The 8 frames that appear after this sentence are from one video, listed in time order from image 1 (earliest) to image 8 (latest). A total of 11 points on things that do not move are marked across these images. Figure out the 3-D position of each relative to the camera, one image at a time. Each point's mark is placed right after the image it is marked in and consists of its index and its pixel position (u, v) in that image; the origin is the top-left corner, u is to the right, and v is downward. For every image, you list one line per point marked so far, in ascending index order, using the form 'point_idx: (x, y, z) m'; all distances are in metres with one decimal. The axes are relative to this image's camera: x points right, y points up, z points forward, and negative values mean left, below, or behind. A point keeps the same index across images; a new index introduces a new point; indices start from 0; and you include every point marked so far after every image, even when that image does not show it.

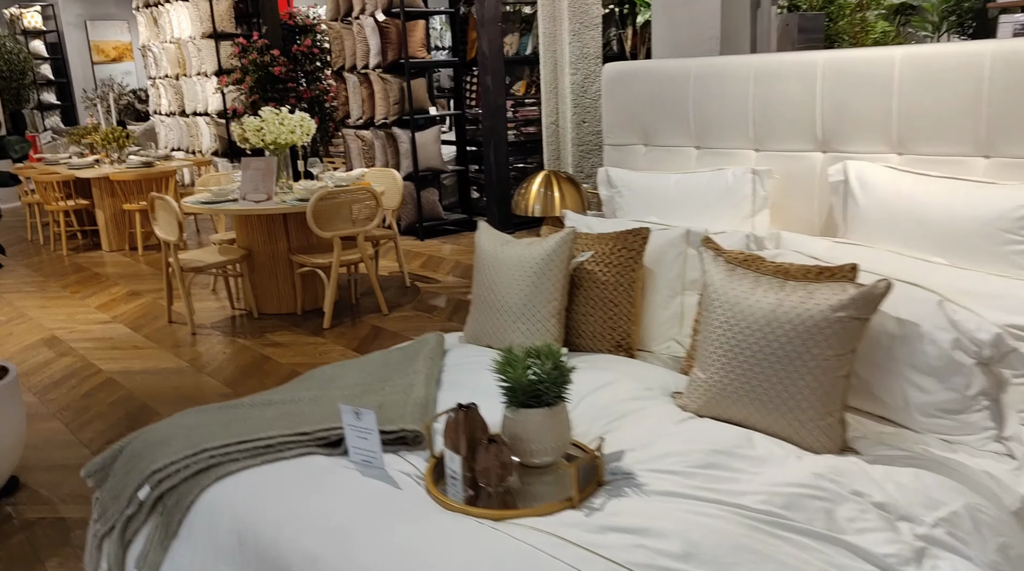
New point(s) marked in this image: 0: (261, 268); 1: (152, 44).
0: (-1.3, +0.1, +4.9) m
1: (-4.1, +2.8, +10.6) m
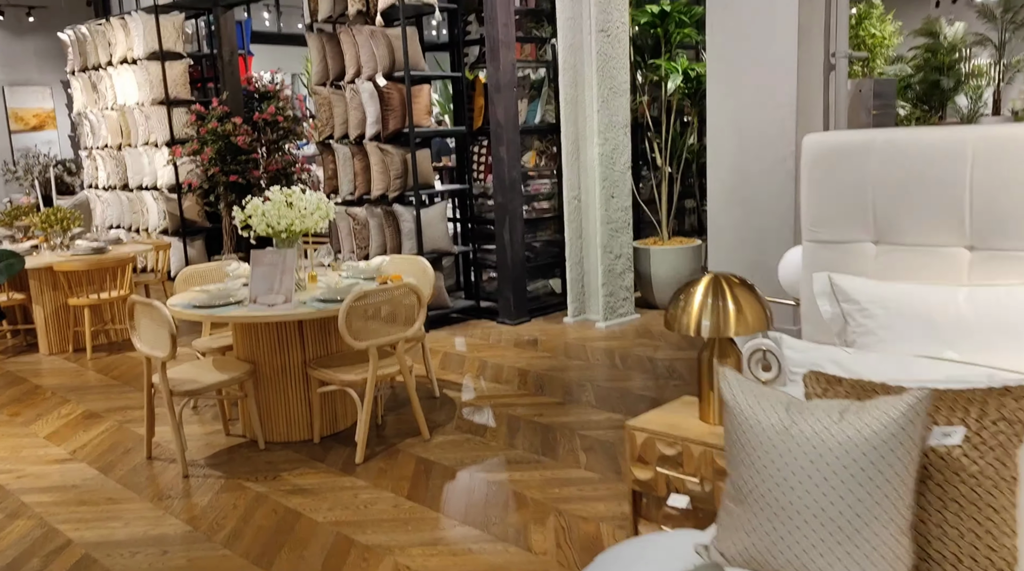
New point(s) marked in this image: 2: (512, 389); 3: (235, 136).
0: (-1.0, -0.4, +3.9) m
1: (-4.3, +1.8, +9.5) m
2: (0.0, -0.5, +4.6) m
3: (-2.5, +1.3, +8.3) m
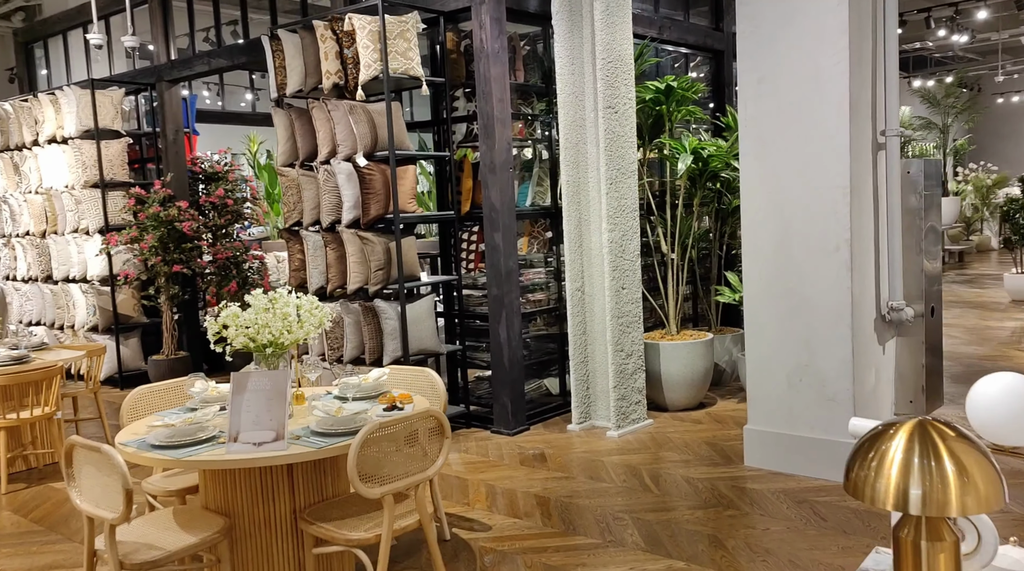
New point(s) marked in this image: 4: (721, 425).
0: (-0.8, -0.8, +3.0) m
1: (-4.6, +0.8, +8.5) m
2: (+0.1, -1.0, +3.8) m
3: (-2.7, +0.5, +7.4) m
4: (+1.2, -0.8, +5.3) m
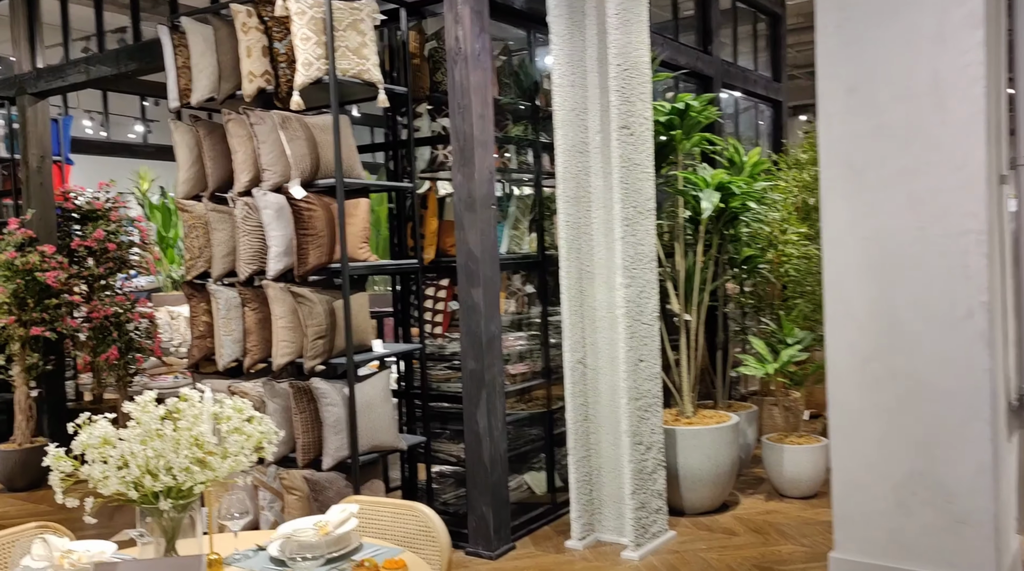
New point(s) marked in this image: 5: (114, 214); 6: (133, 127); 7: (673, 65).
0: (-0.7, -1.0, +1.6) m
1: (-5.0, +0.4, +6.7) m
2: (+0.2, -1.2, +2.5) m
3: (-3.0, +0.1, +5.9) m
4: (+1.1, -1.1, +4.1) m
5: (-2.9, +0.5, +6.6) m
6: (-4.1, +1.7, +10.1) m
7: (+1.0, +1.4, +5.9) m
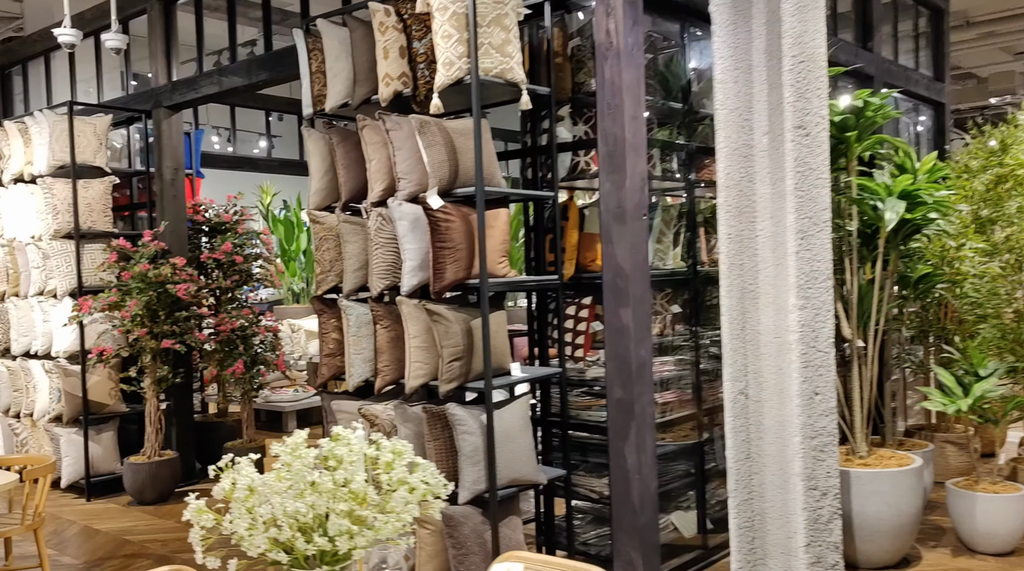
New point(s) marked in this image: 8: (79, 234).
0: (-0.4, -1.1, +1.3) m
1: (-4.1, +0.3, +6.9) m
2: (+0.6, -1.3, +2.1) m
3: (-2.1, 0.0, +5.8) m
4: (+1.7, -1.2, +3.6) m
5: (-1.9, +0.4, +6.5) m
6: (-2.8, +1.6, +10.1) m
7: (+1.9, +1.3, +5.4) m
8: (-2.8, +0.3, +6.0) m
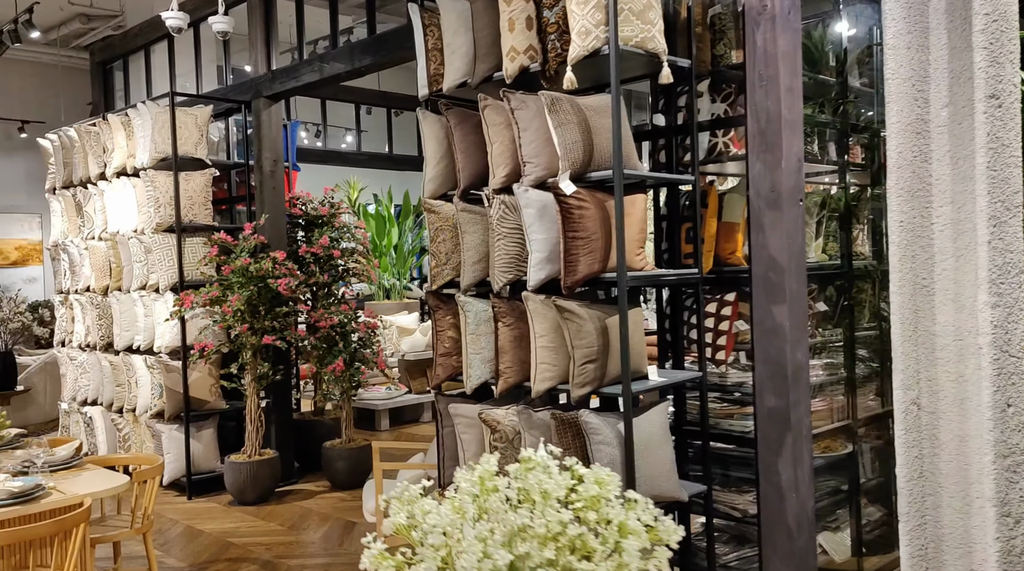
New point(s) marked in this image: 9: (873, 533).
0: (-0.1, -1.1, +1.0) m
1: (-3.3, +0.3, +6.9) m
2: (+0.9, -1.3, +1.7) m
3: (-1.4, 0.0, +5.6) m
4: (+2.2, -1.2, +3.1) m
5: (-1.2, +0.4, +6.3) m
6: (-1.7, +1.6, +10.0) m
7: (+2.5, +1.3, +4.8) m
8: (-2.1, +0.4, +5.8) m
9: (+1.5, -1.0, +3.8) m
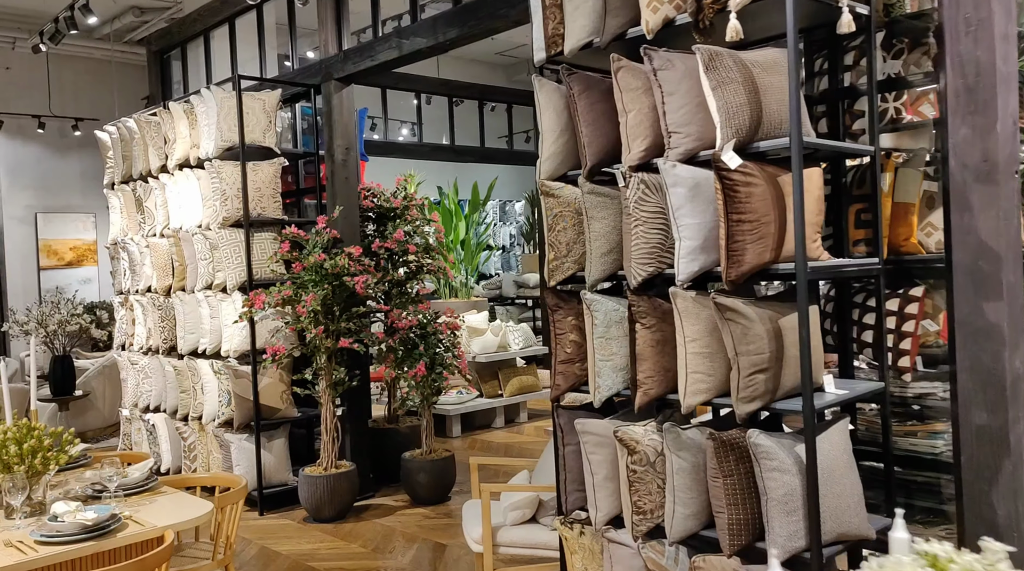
0: (+0.3, -1.0, +0.4) m
1: (-2.7, +0.3, +6.5) m
2: (+1.3, -1.3, +1.1) m
3: (-0.9, 0.0, +5.1) m
4: (+2.6, -1.2, +2.4) m
5: (-0.6, +0.5, +5.8) m
6: (-1.0, +1.6, +9.5) m
7: (+3.0, +1.3, +4.2) m
8: (-1.5, +0.4, +5.4) m
9: (+2.0, -1.0, +3.2) m
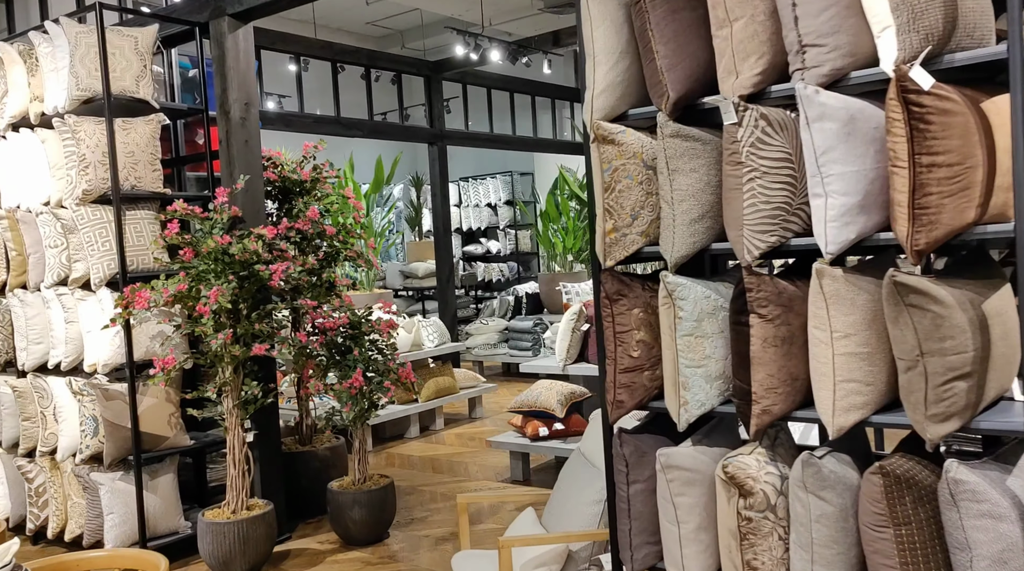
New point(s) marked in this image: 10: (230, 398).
0: (+0.9, -1.0, -0.4) m
1: (-3.1, +0.4, +5.1) m
2: (+1.8, -1.2, +0.5) m
3: (-1.1, +0.1, +4.0) m
4: (+2.9, -1.1, +2.0) m
5: (-0.9, +0.5, +4.7) m
6: (-1.9, +1.7, +8.3) m
7: (+2.9, +1.5, +3.7) m
8: (-1.8, +0.4, +4.1) m
9: (+2.1, -0.9, +2.6) m
10: (-1.2, -0.5, +4.1) m
